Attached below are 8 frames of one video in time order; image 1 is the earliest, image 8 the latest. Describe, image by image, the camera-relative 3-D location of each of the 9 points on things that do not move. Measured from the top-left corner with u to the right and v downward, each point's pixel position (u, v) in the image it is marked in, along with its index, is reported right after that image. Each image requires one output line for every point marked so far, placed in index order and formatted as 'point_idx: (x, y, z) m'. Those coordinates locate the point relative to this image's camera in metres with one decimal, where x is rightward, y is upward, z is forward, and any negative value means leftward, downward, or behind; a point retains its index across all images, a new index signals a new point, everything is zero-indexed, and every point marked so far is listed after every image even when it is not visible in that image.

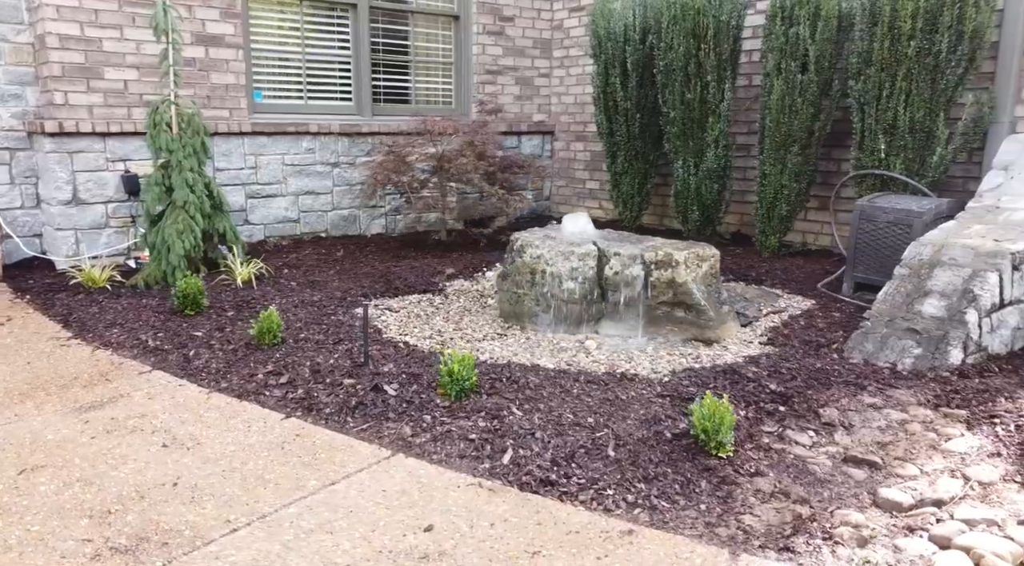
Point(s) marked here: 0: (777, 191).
0: (+2.1, +0.7, +5.6) m
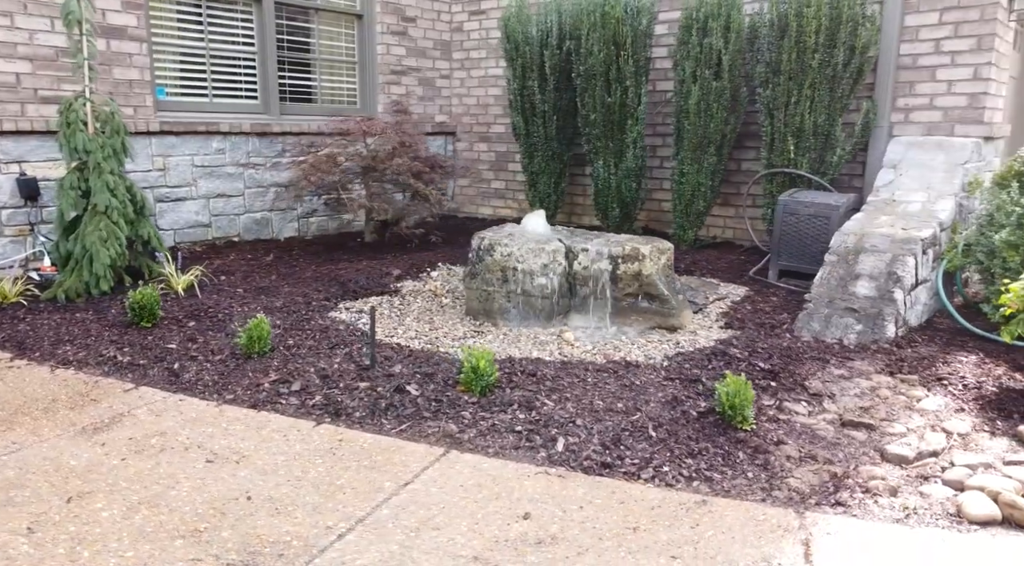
0: (+1.6, +0.8, +6.1) m
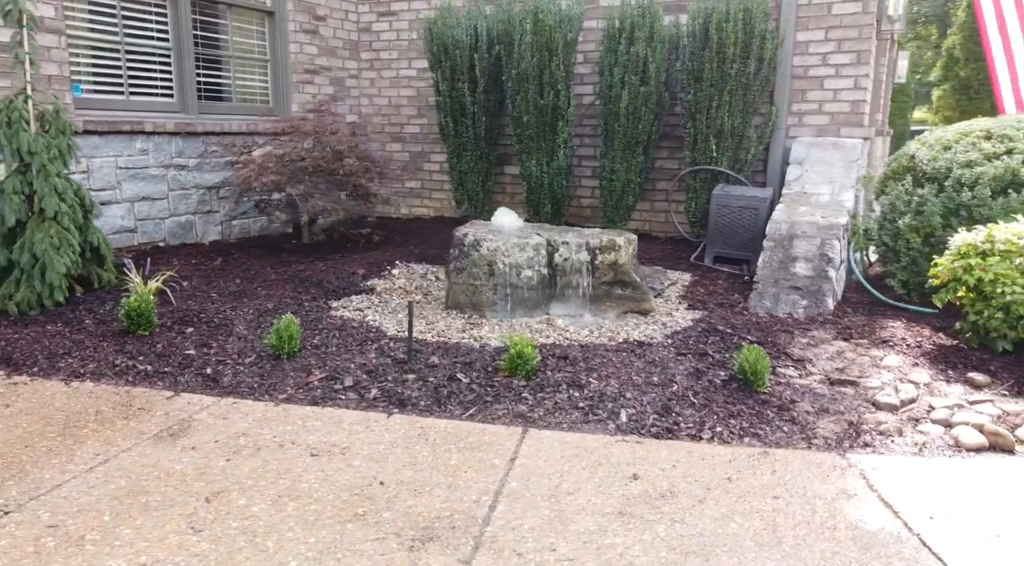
0: (+1.0, +0.9, +6.5) m
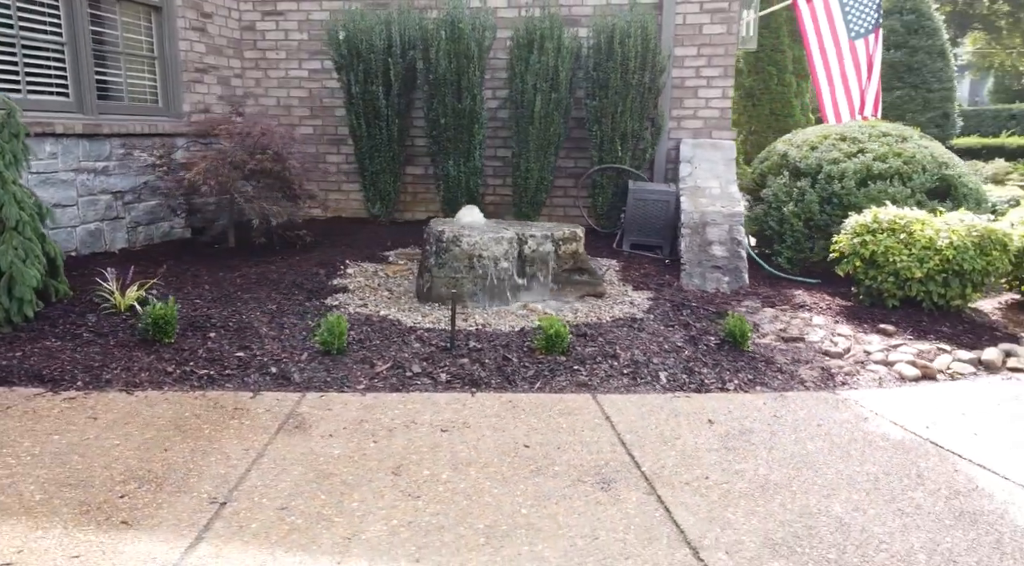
0: (+0.3, +1.0, +7.1) m
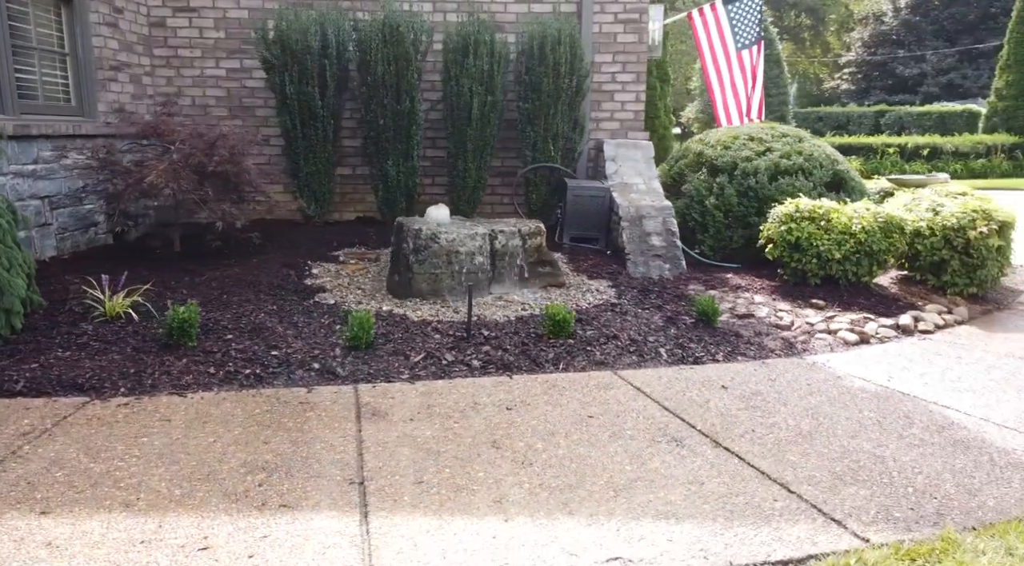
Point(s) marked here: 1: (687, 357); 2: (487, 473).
0: (-0.4, +1.0, +7.3) m
1: (+0.9, -0.4, +3.7) m
2: (-0.1, -0.6, +2.2) m
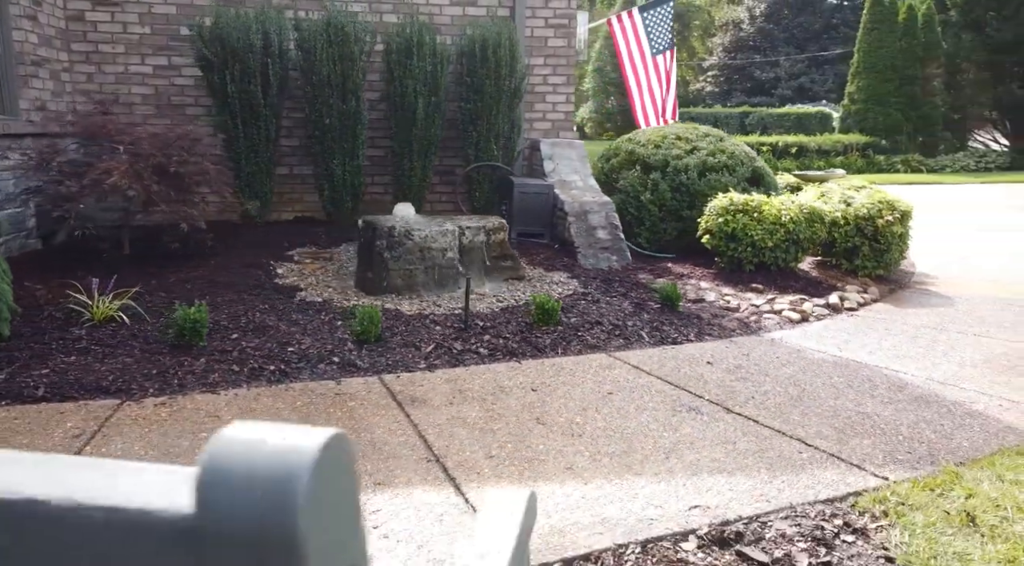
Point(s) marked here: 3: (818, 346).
0: (-0.9, +1.1, +7.4) m
1: (+0.9, -0.3, +4.1) m
2: (+0.1, -0.5, +2.4) m
3: (+1.8, -0.4, +4.2) m
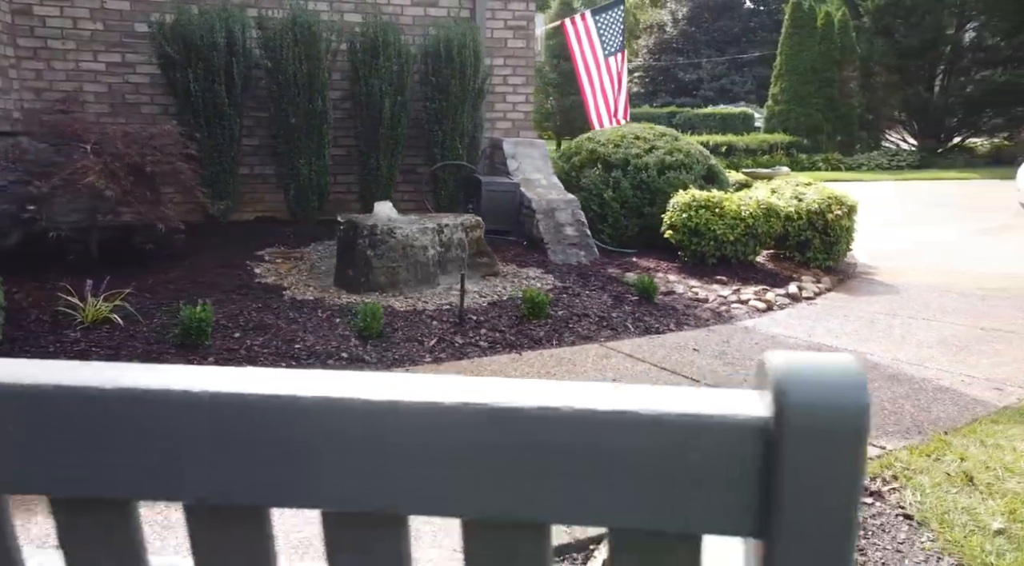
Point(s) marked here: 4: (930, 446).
0: (-1.3, +1.1, +7.4) m
1: (+0.8, -0.3, +4.3) m
2: (+0.2, -0.5, +2.6) m
3: (+1.7, -0.3, +4.4) m
4: (+1.4, -0.5, +2.4) m
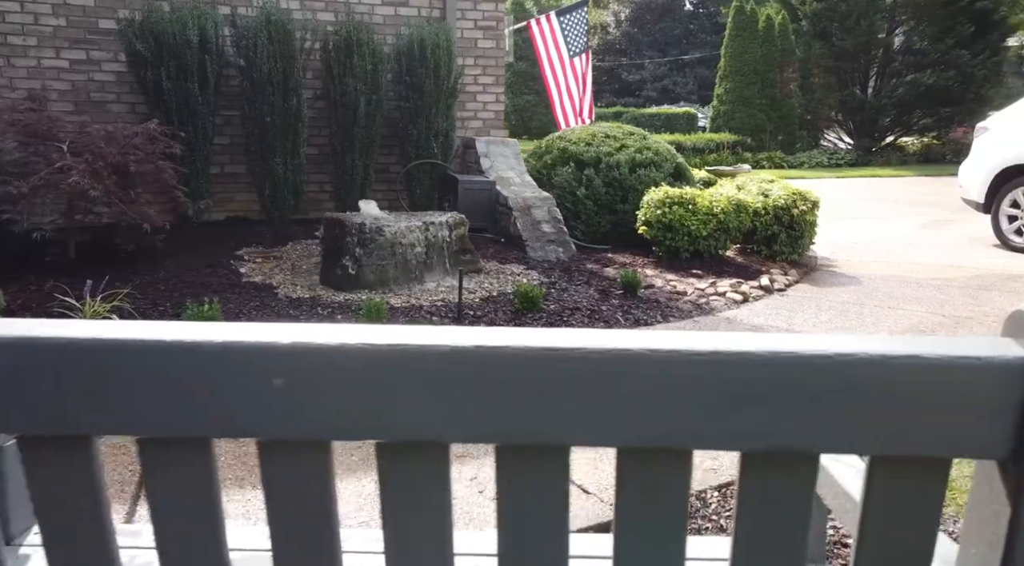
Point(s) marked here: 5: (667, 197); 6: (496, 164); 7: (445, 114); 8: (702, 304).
0: (-1.5, +1.1, +7.4) m
1: (+0.8, -0.2, +4.4) m
2: (+0.3, -0.5, +2.7) m
3: (+1.7, -0.3, +4.6) m
4: (+1.5, -0.5, +2.6) m
5: (+1.4, +0.8, +6.6) m
6: (-0.2, +1.3, +8.0) m
7: (-0.7, +1.8, +7.7) m
8: (+1.4, -0.1, +5.2) m
